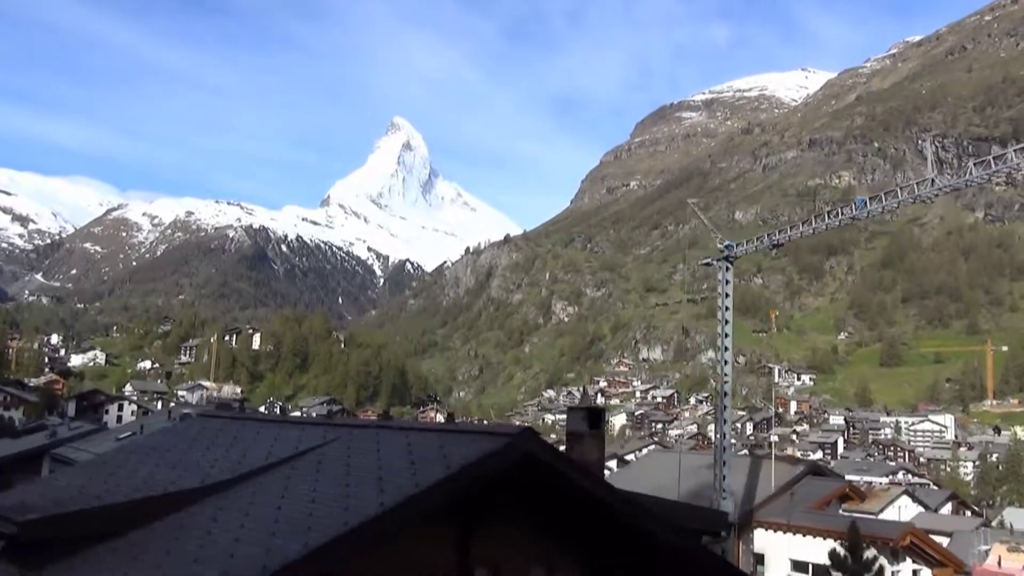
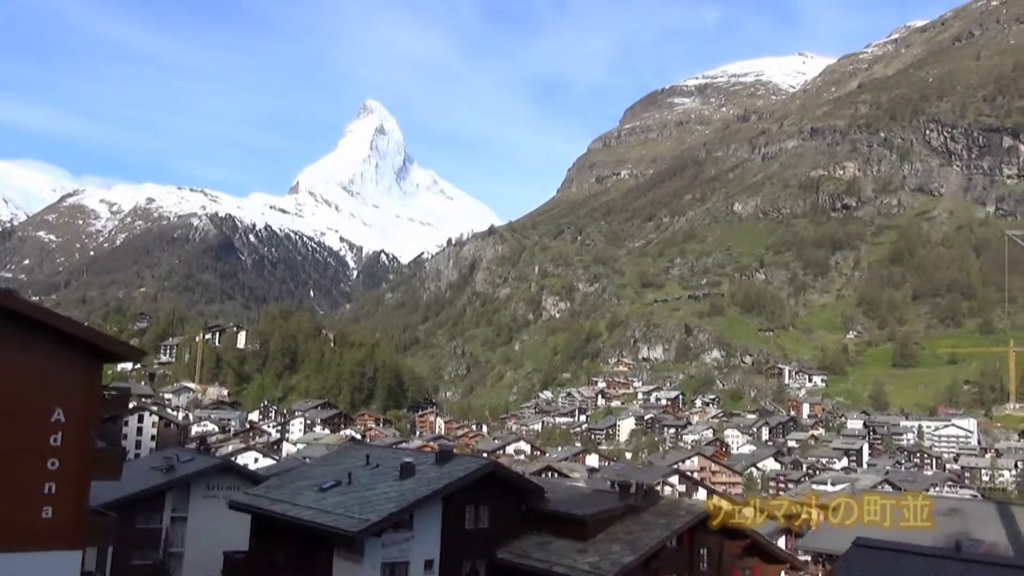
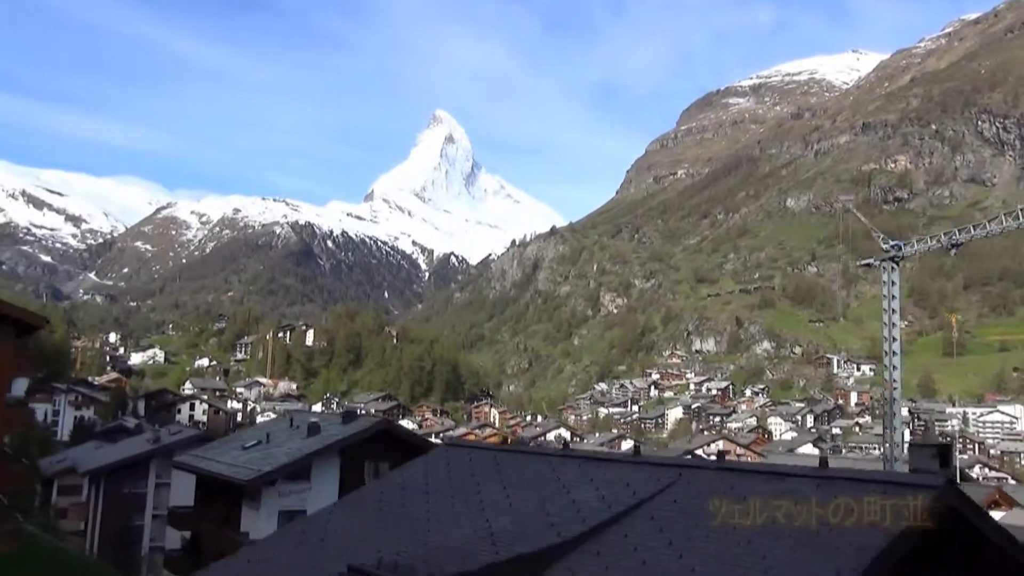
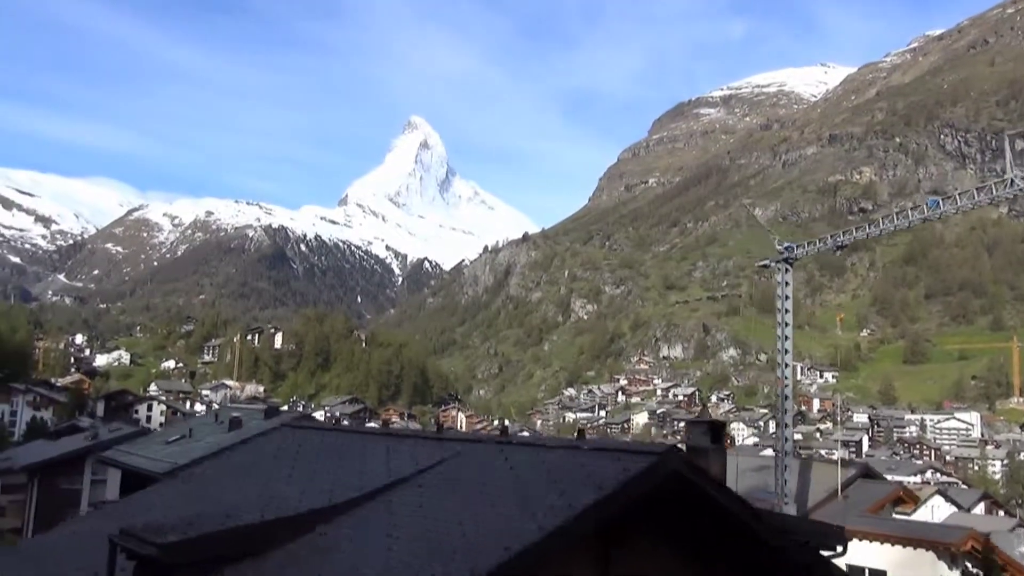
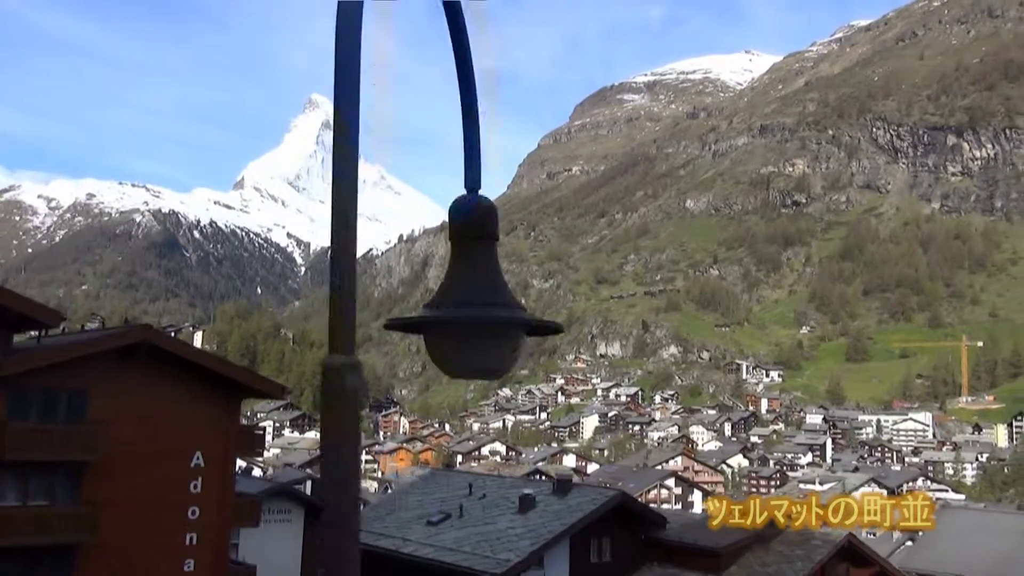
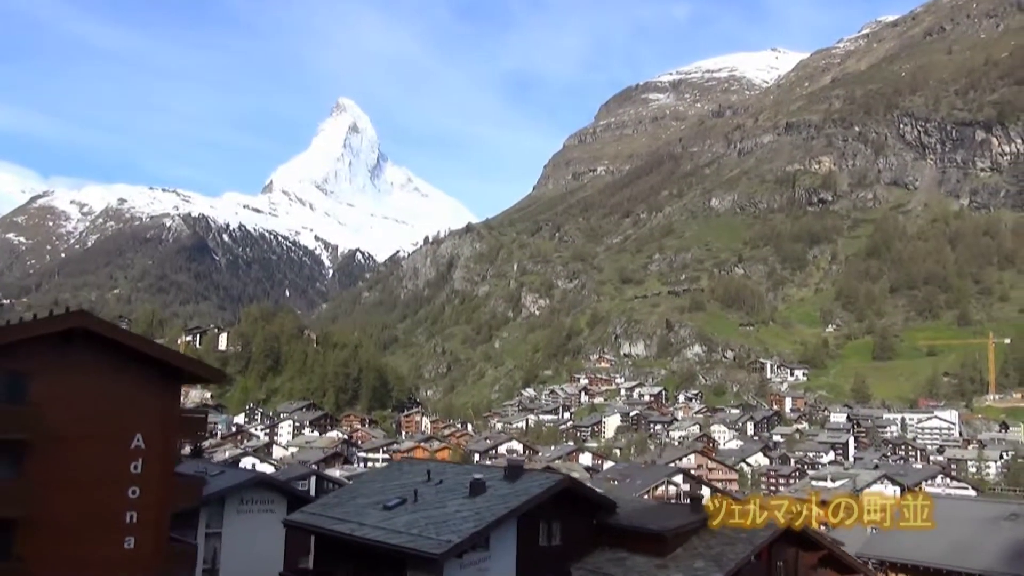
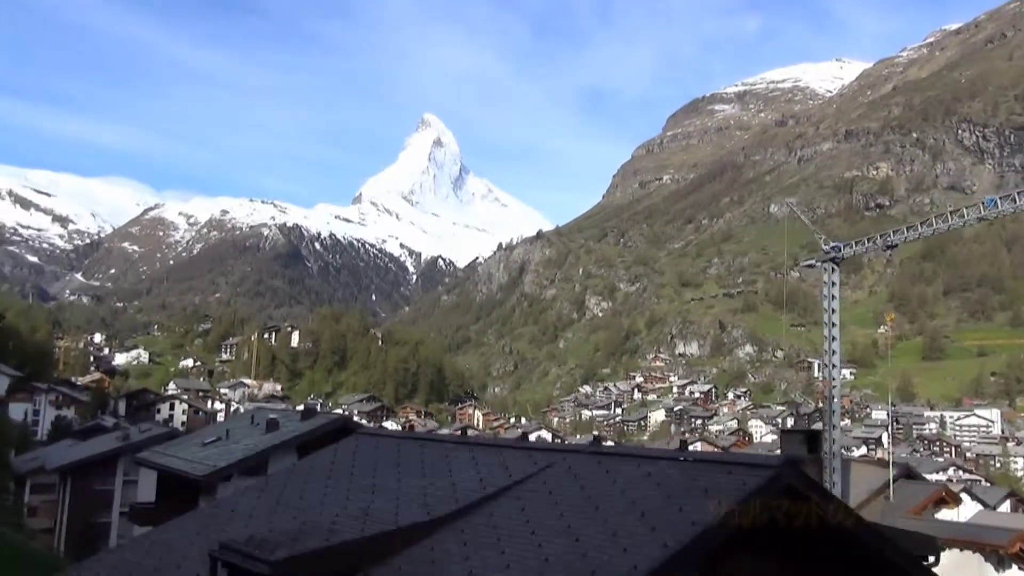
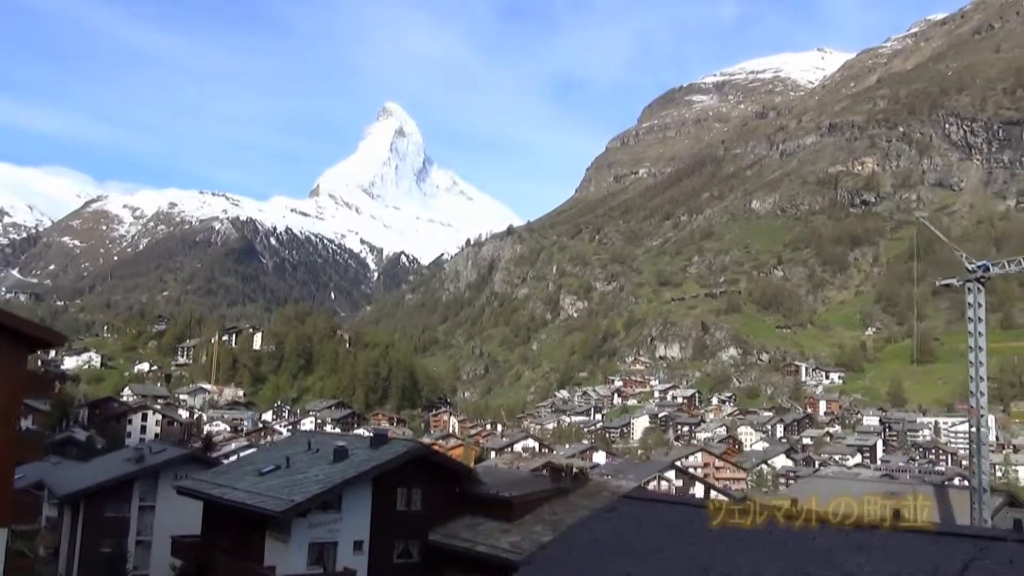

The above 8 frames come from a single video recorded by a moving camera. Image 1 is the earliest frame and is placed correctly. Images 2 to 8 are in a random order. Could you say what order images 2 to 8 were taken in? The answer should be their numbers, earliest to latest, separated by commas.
4, 7, 3, 8, 2, 6, 5
